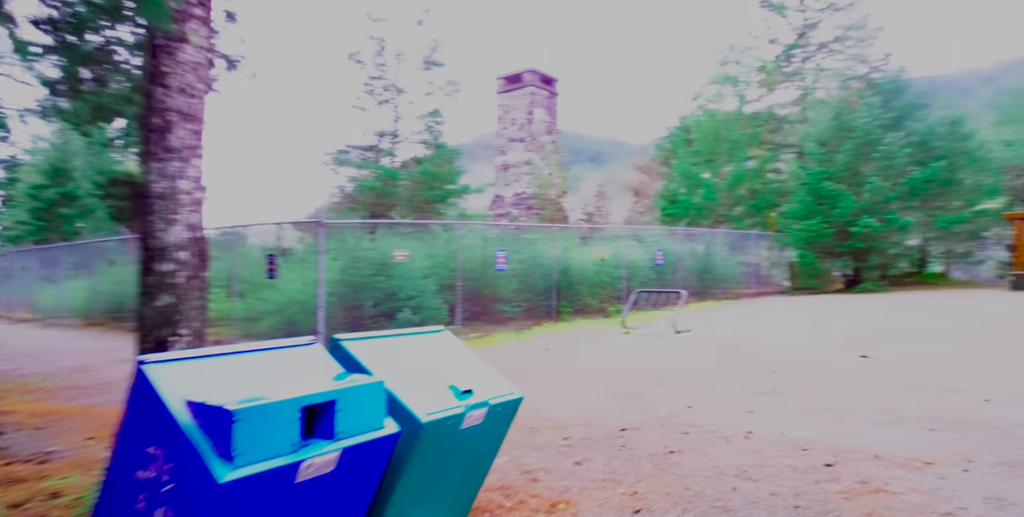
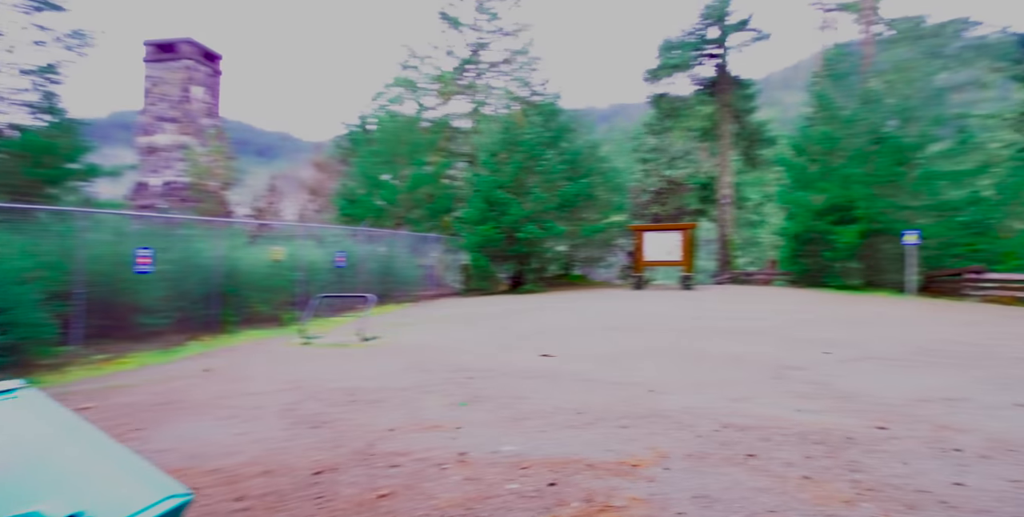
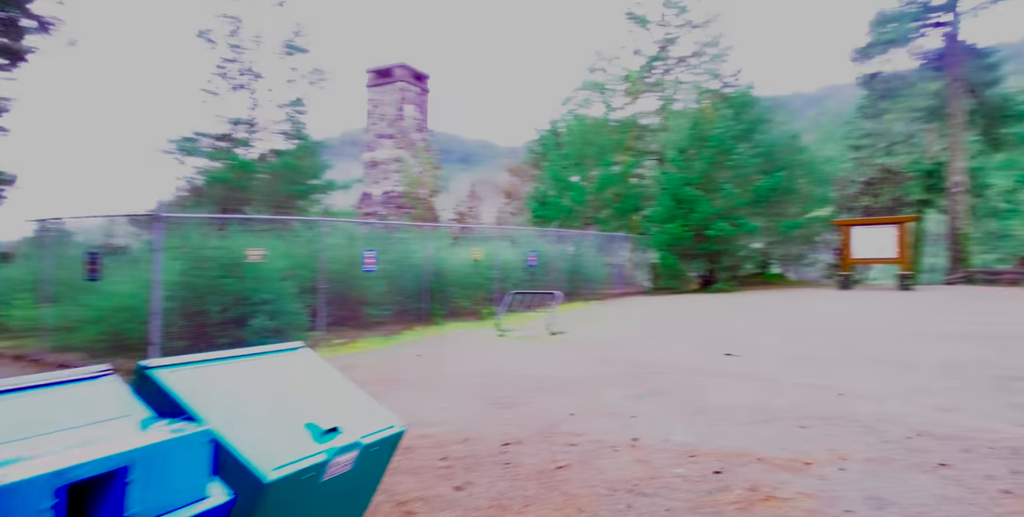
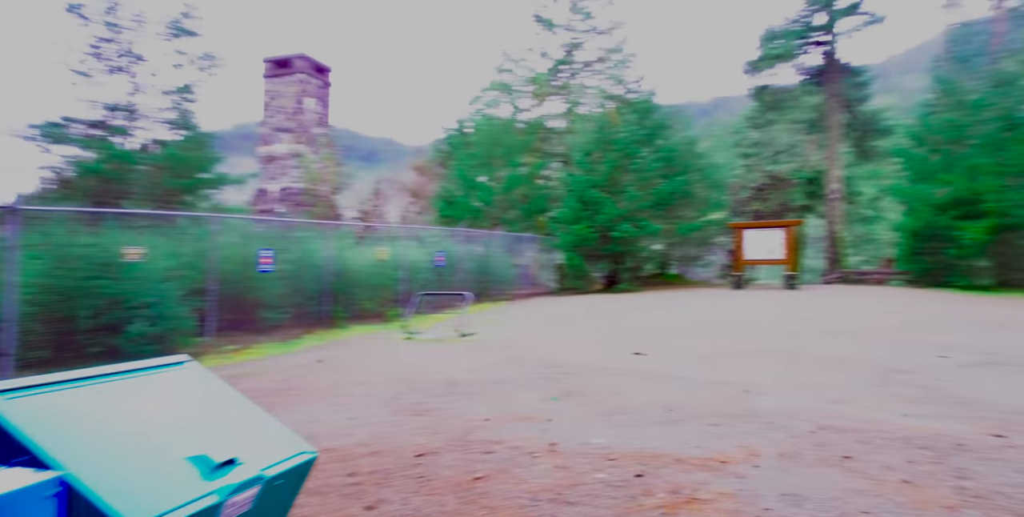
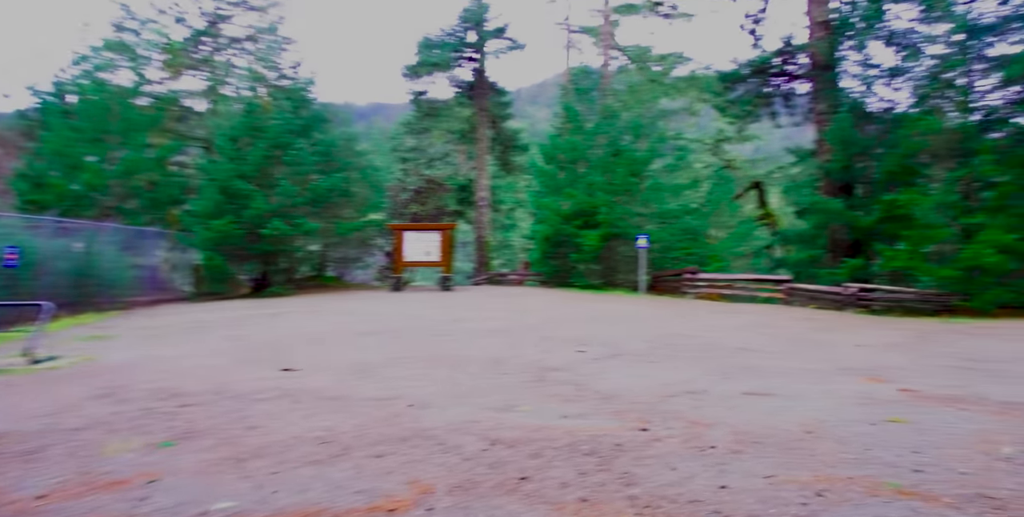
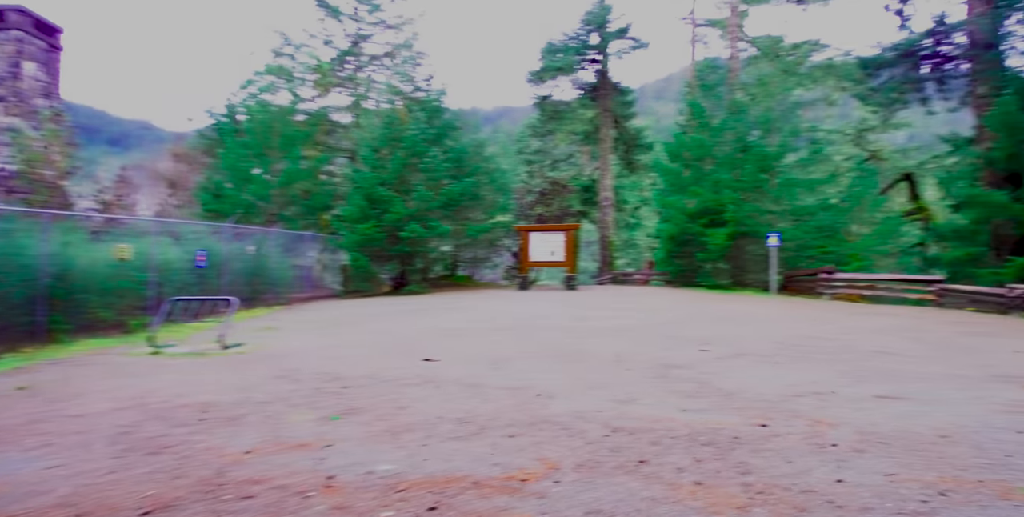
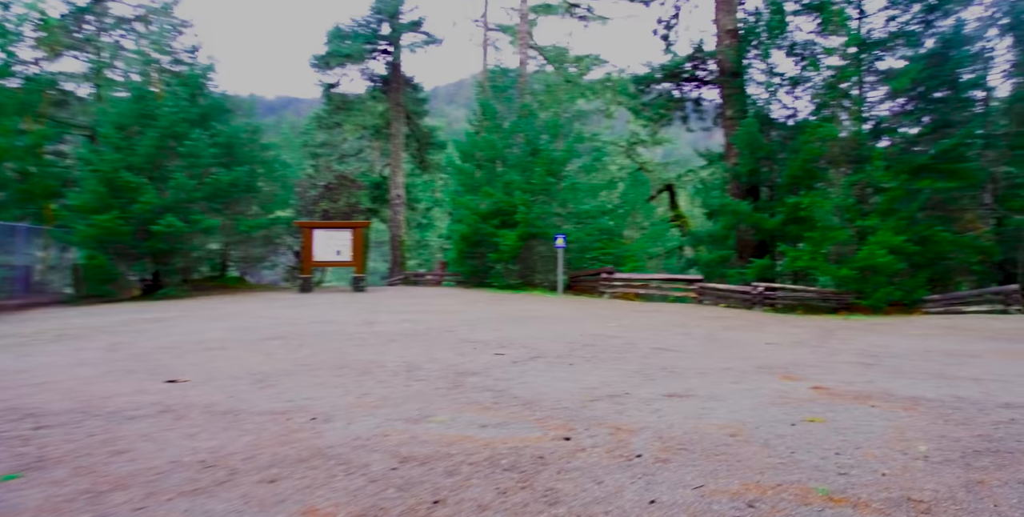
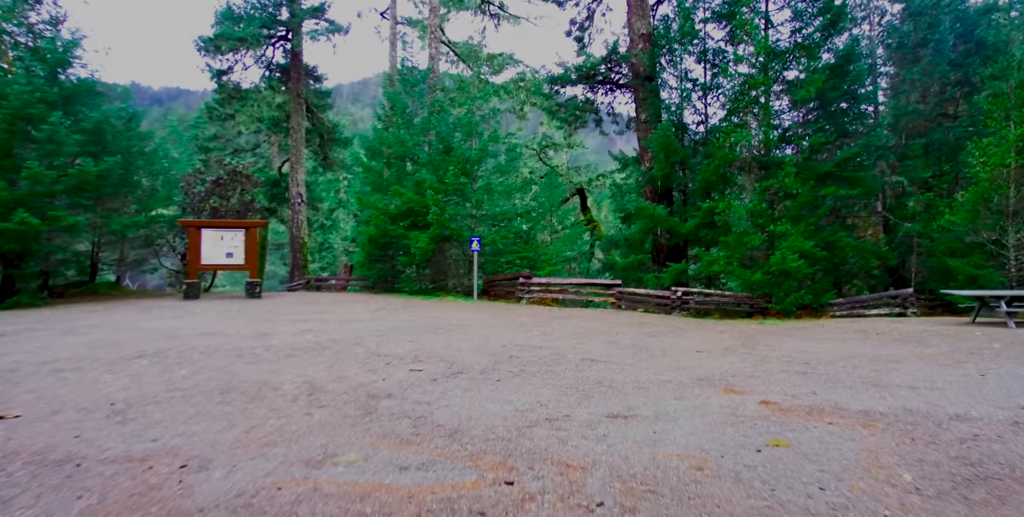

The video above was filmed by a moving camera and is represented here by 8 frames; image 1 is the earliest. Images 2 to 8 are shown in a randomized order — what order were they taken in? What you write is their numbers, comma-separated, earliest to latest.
3, 4, 2, 6, 5, 7, 8
